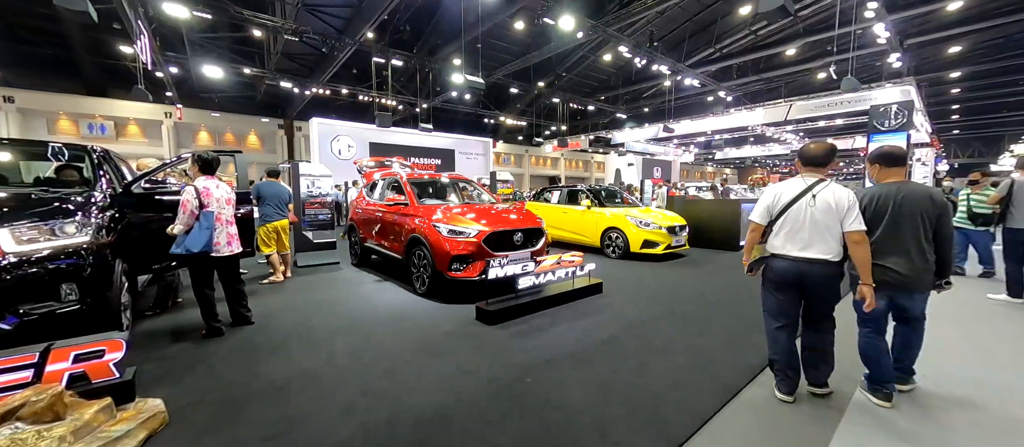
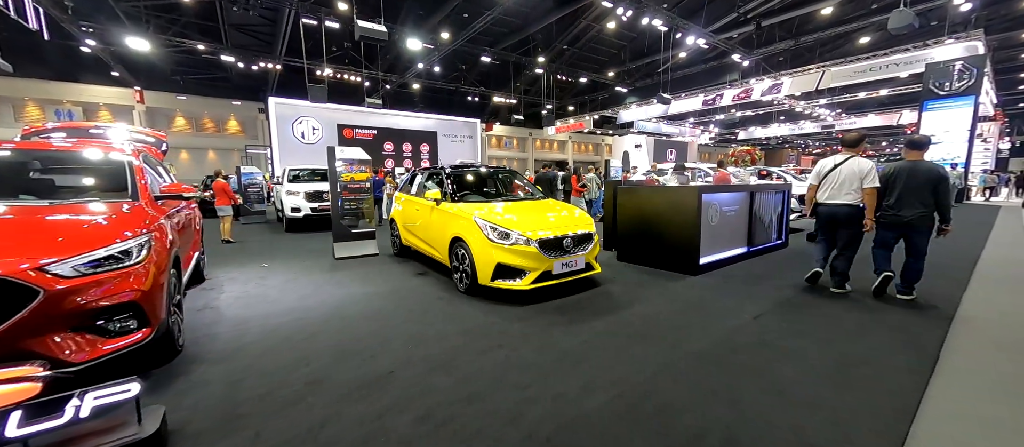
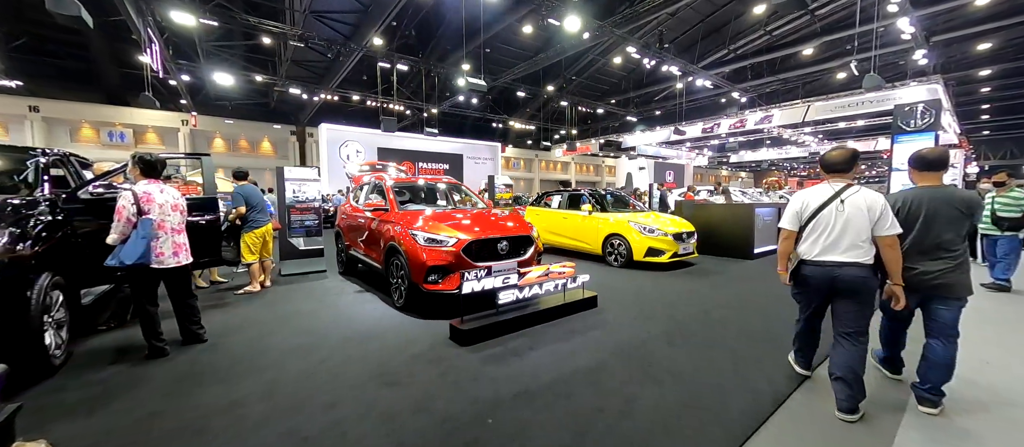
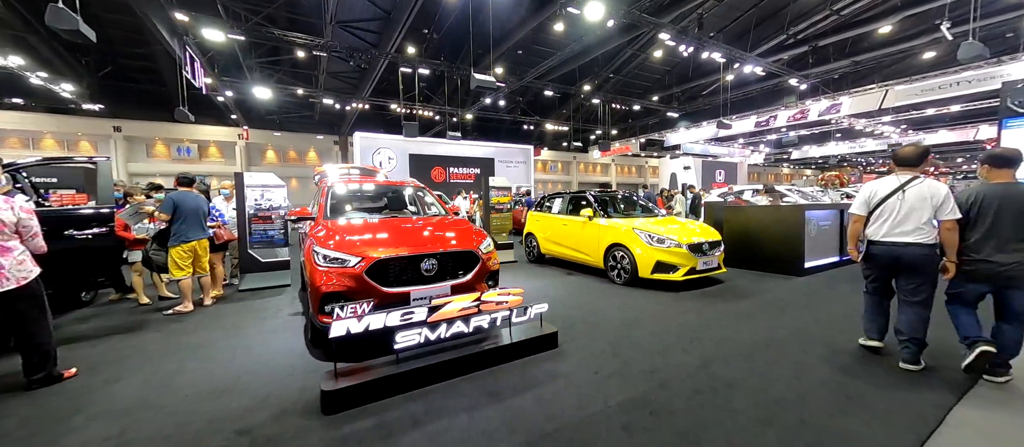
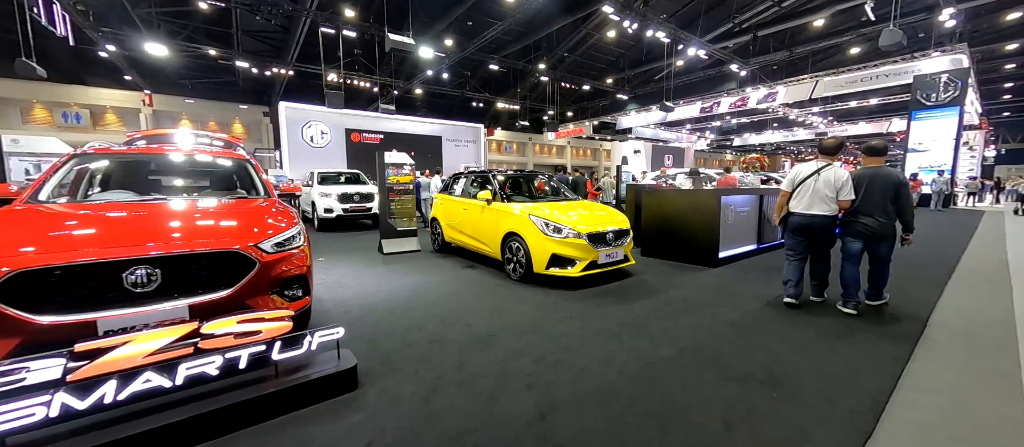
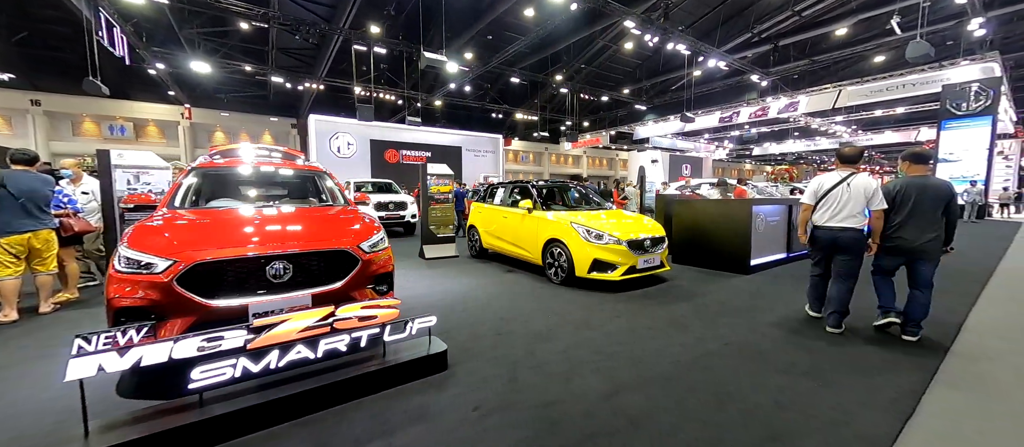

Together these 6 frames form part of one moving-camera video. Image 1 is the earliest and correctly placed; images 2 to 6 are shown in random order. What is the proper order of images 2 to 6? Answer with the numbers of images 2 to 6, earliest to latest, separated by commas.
3, 4, 6, 5, 2
